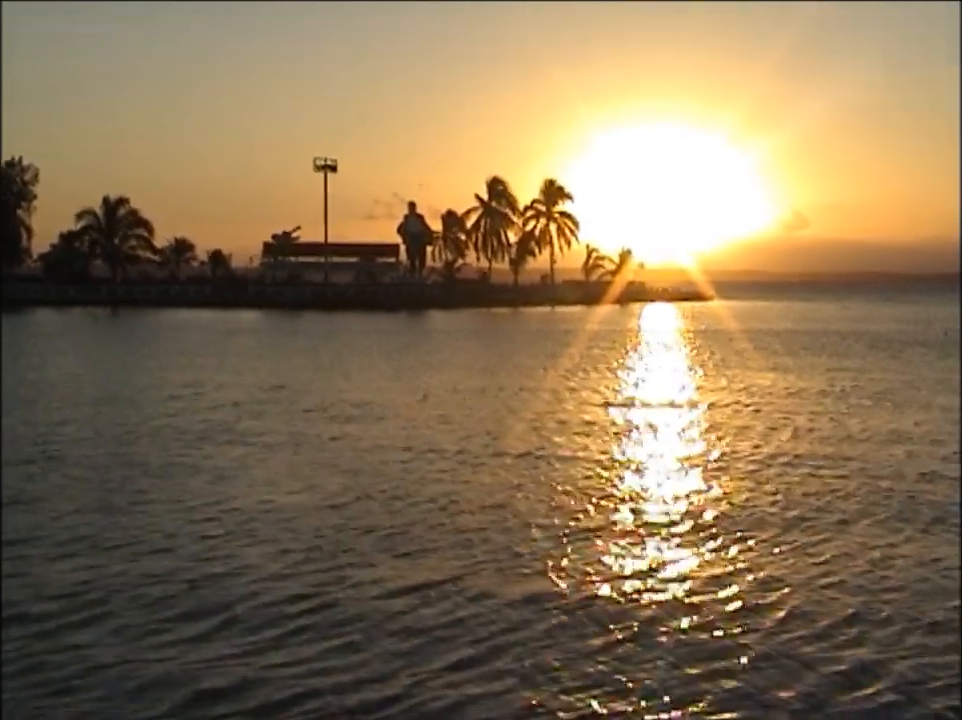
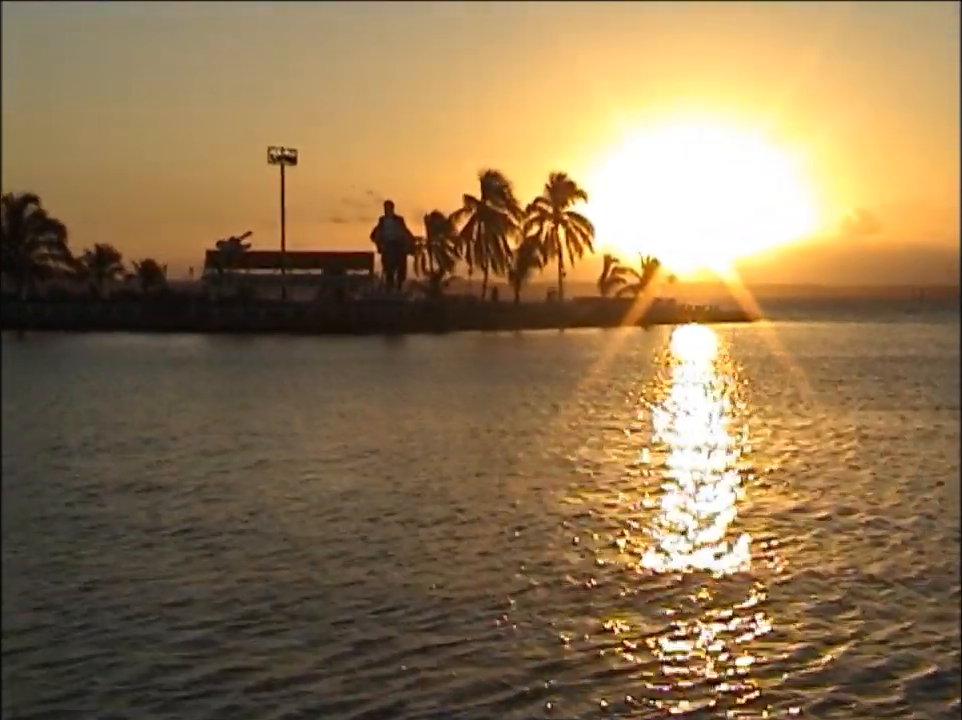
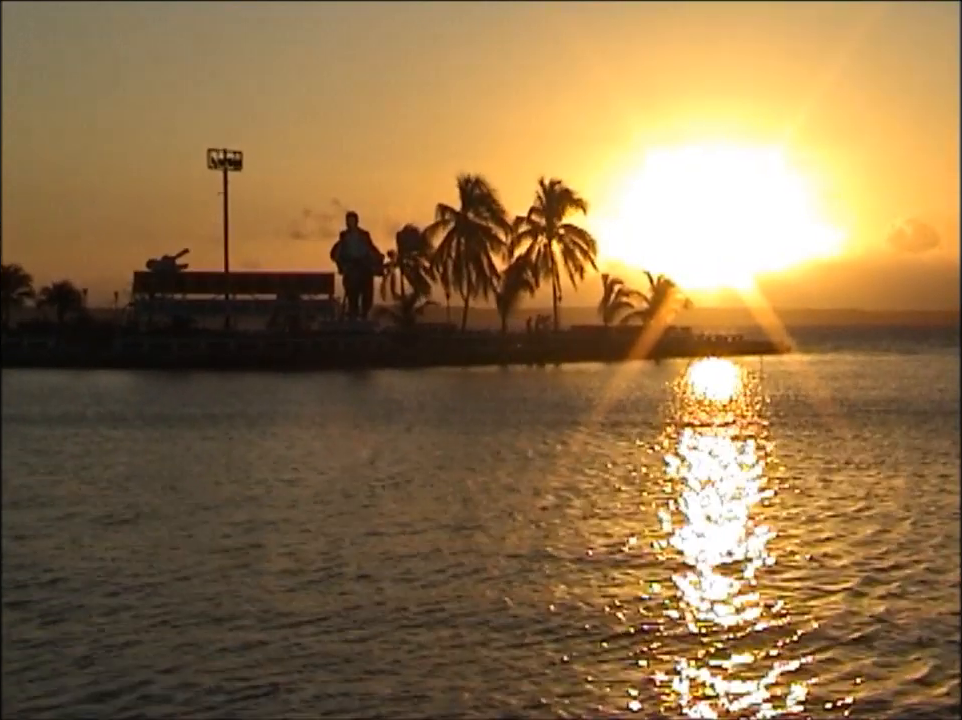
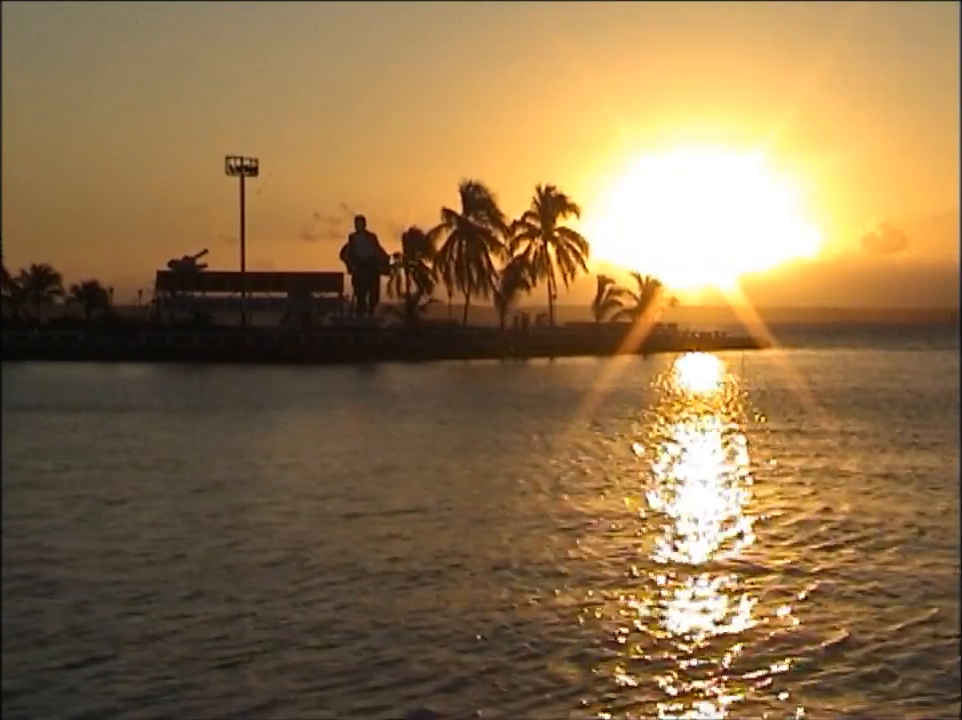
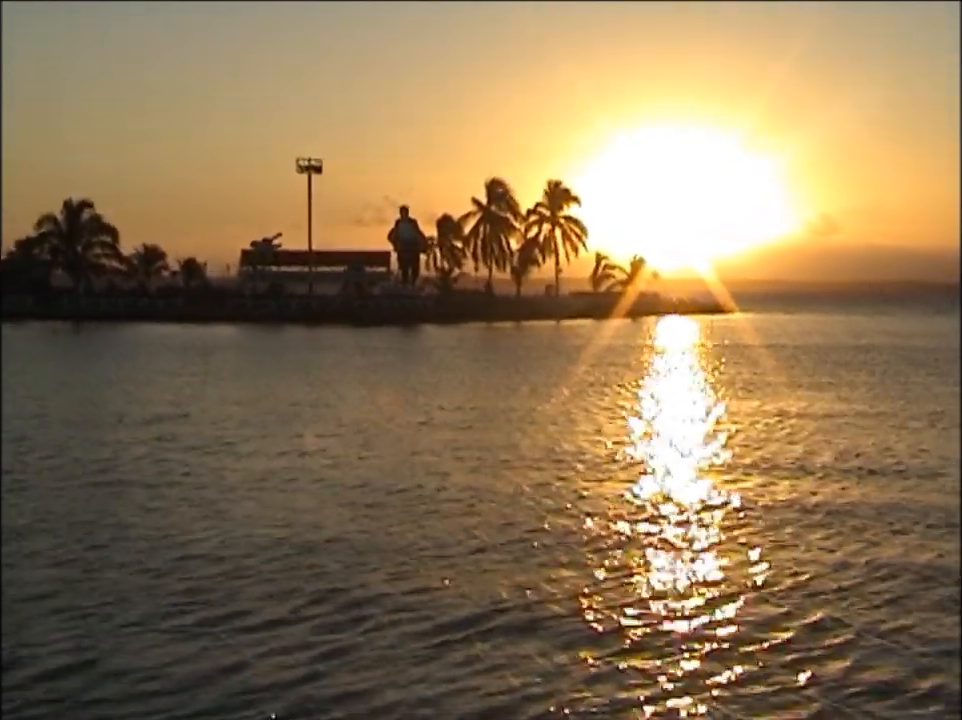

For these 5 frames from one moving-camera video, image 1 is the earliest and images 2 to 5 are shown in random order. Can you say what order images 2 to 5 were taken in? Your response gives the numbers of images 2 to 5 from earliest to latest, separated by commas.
5, 2, 4, 3
